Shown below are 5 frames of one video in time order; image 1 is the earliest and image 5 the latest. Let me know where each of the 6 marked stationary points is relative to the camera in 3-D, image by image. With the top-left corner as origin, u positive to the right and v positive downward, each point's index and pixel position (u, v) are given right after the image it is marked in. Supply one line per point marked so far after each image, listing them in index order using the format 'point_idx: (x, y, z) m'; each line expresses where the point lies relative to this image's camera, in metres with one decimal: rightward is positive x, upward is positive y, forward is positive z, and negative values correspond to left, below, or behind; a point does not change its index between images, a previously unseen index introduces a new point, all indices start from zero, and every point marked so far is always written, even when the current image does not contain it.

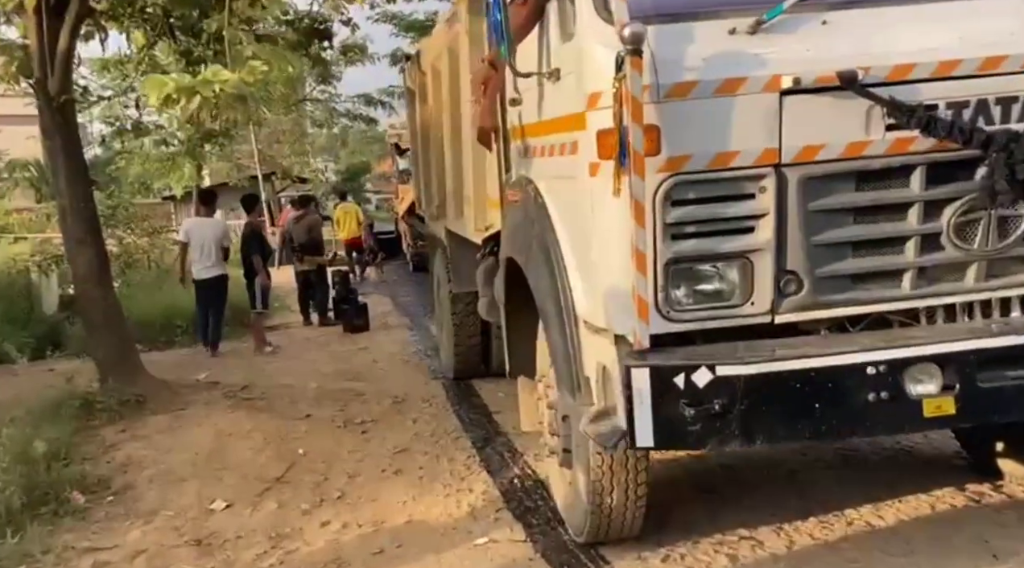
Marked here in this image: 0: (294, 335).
0: (-2.6, -0.6, +11.6) m
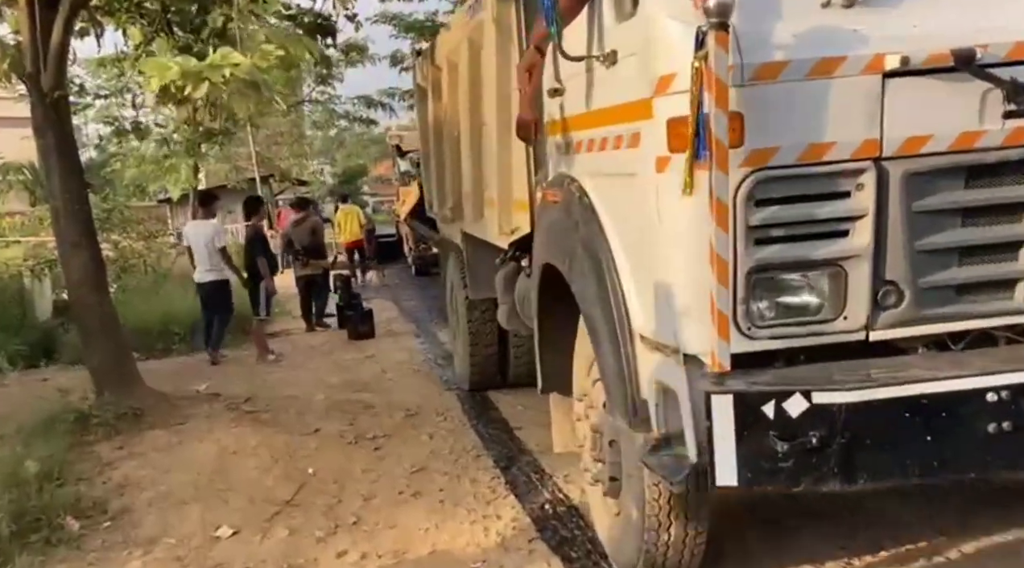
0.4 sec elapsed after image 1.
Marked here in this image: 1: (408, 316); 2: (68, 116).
0: (-2.4, -0.6, +11.2) m
1: (-1.3, -0.4, +12.8) m
2: (-3.1, +1.2, +6.8) m
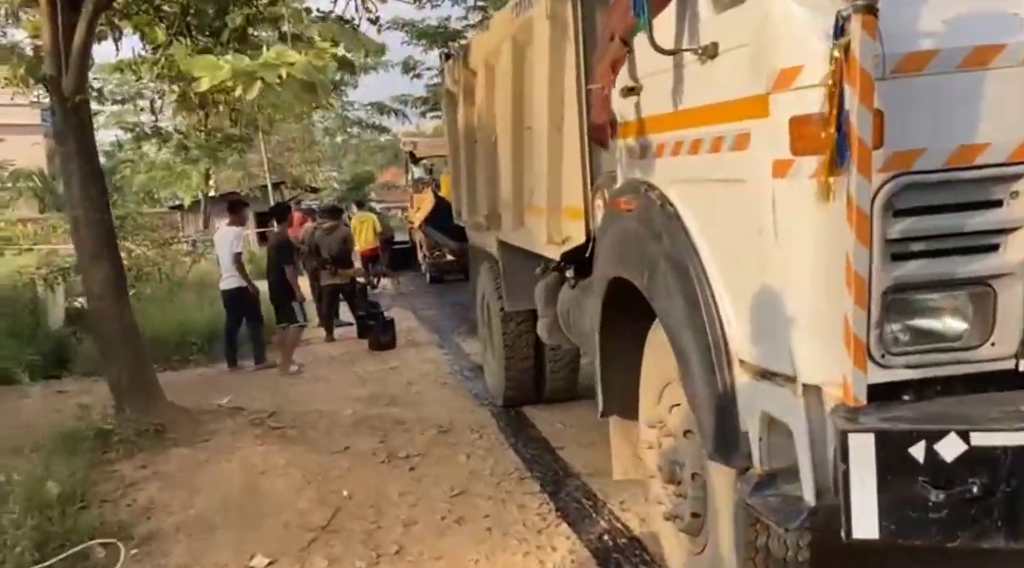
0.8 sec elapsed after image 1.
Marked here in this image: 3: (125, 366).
0: (-2.2, -0.8, +10.9) m
1: (-1.1, -0.5, +12.5) m
2: (-2.8, +1.1, +6.6) m
3: (-2.7, -0.6, +6.7) m
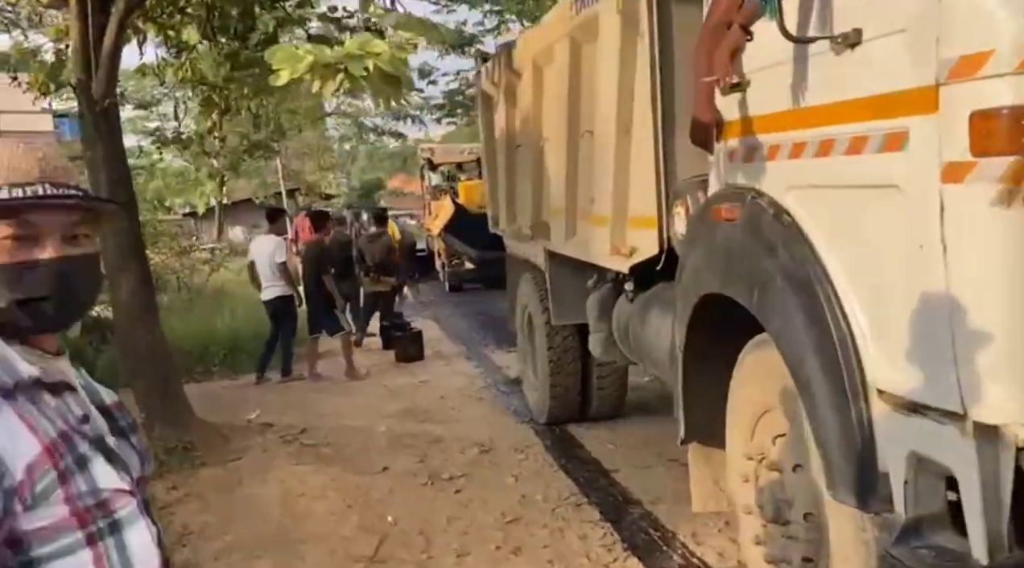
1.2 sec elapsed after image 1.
0: (-1.8, -0.9, +10.6) m
1: (-0.7, -0.6, +12.1) m
2: (-2.5, +1.0, +6.3) m
3: (-2.4, -0.6, +6.4) m
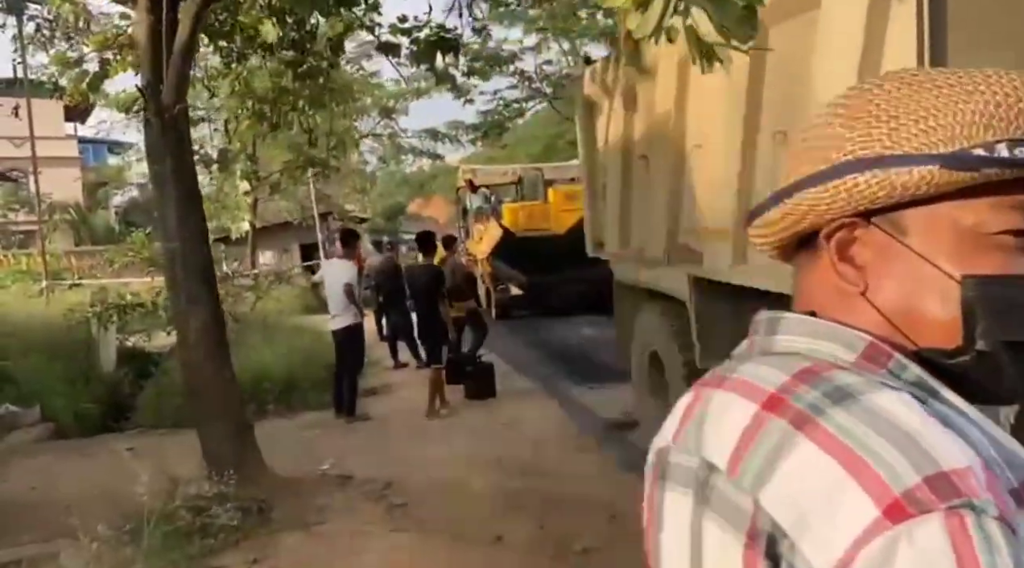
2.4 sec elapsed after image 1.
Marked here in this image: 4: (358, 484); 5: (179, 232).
0: (-1.0, -1.1, +9.7) m
1: (+0.1, -1.0, +11.2) m
2: (-1.8, +0.8, +5.4) m
3: (-1.6, -0.8, +5.5) m
4: (-1.0, -1.2, +6.2) m
5: (-1.8, +0.3, +5.3) m
